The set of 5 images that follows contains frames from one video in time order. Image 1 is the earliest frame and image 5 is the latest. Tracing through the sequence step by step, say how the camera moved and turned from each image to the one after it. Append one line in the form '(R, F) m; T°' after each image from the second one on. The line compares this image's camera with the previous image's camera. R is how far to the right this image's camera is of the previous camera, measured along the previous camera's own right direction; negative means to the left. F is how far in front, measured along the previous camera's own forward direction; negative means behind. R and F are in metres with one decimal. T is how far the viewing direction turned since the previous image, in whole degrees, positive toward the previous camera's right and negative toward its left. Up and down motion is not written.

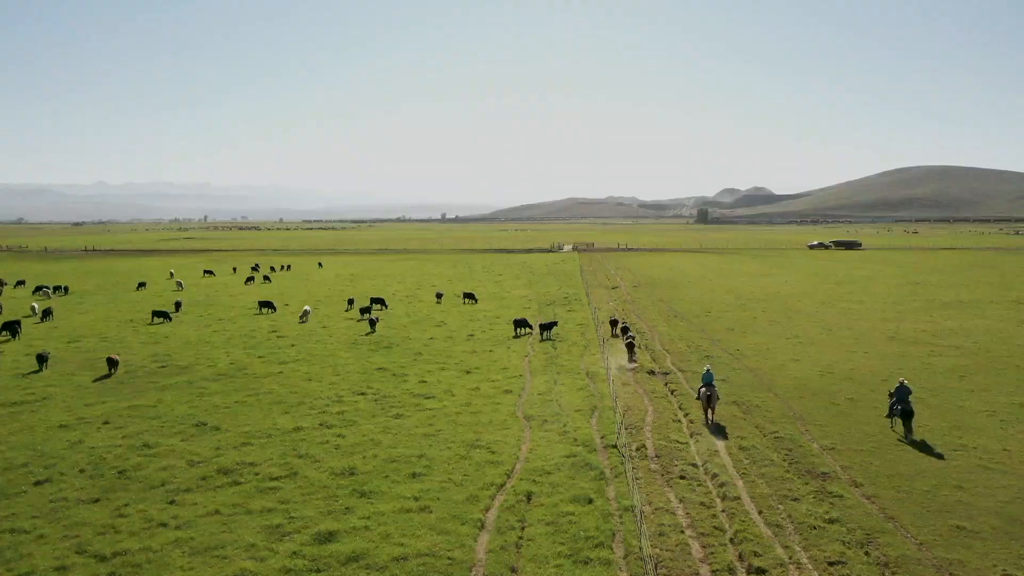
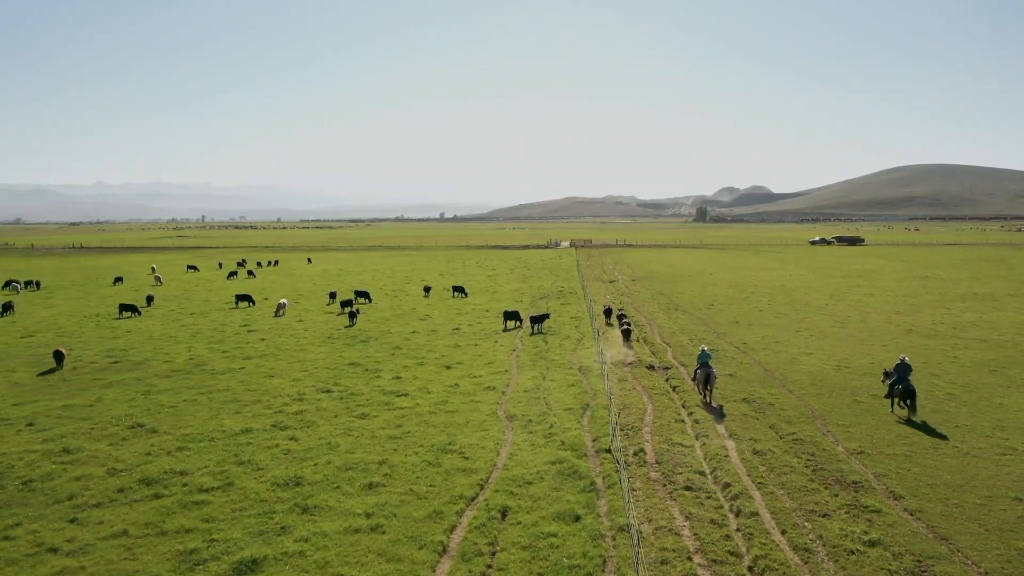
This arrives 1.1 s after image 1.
(+0.7, +3.0) m; 0°
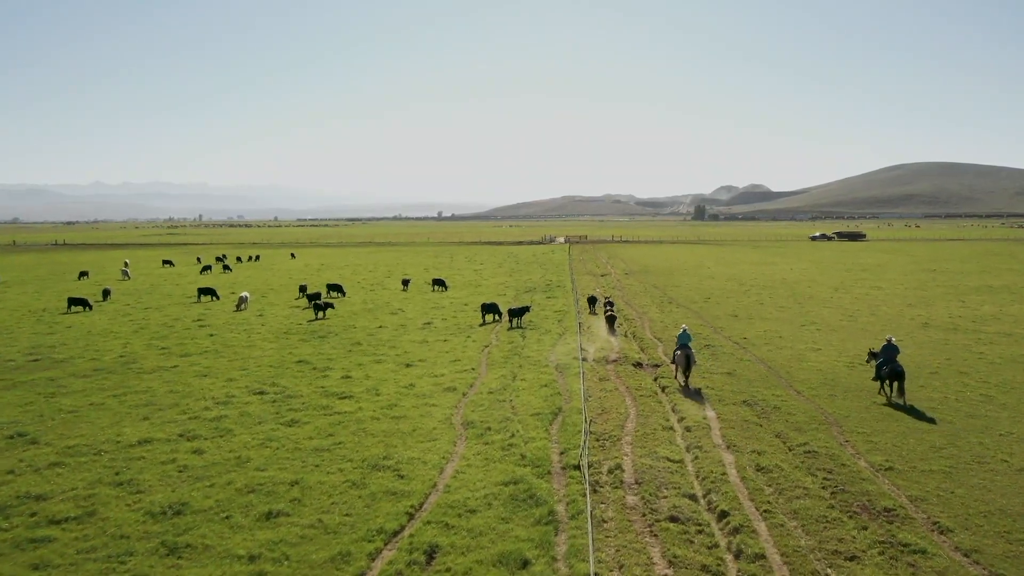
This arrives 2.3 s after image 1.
(+1.3, +3.5) m; 0°
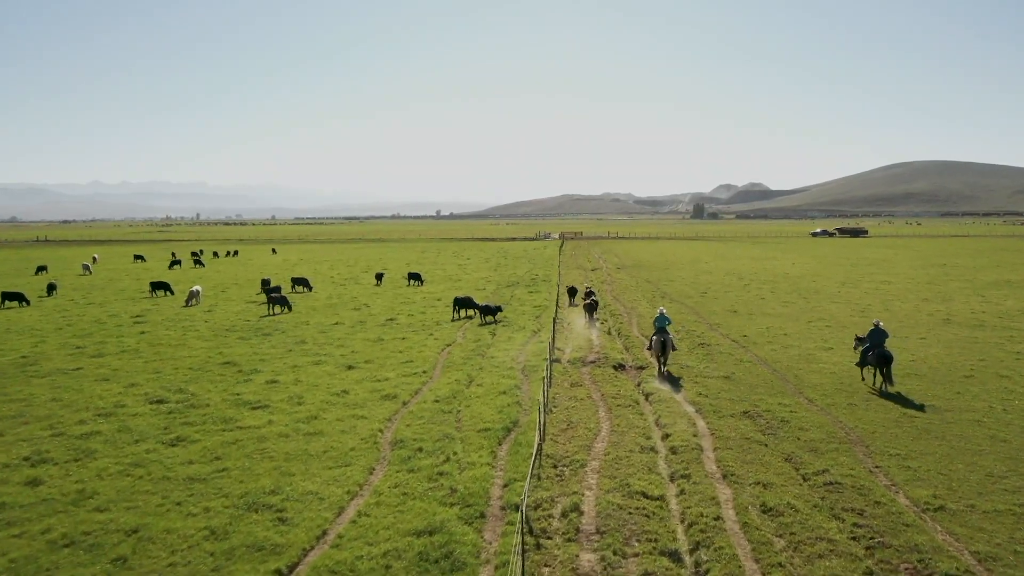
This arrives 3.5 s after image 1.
(+1.4, +3.8) m; 0°
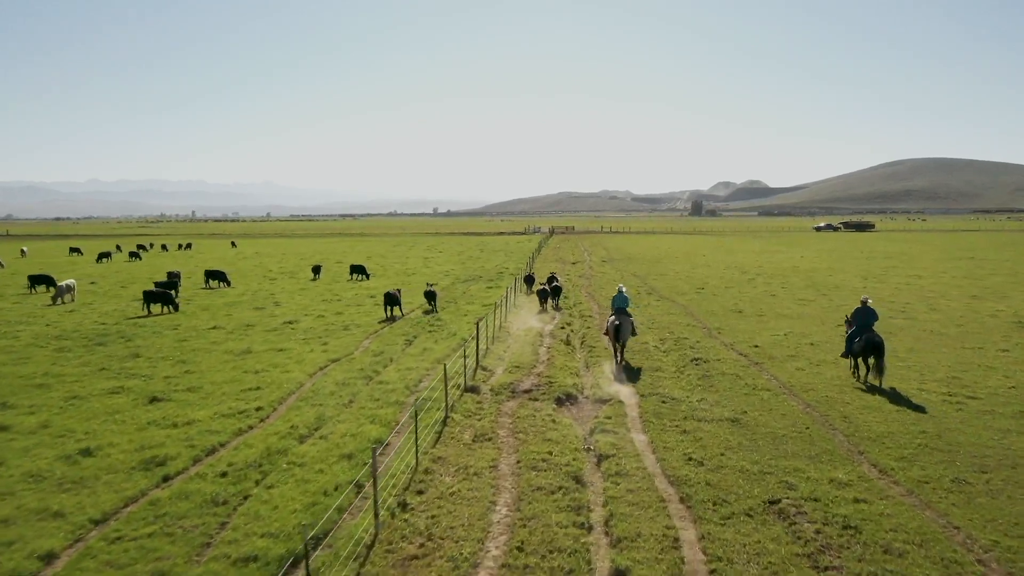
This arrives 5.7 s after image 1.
(+2.6, +7.6) m; 0°
